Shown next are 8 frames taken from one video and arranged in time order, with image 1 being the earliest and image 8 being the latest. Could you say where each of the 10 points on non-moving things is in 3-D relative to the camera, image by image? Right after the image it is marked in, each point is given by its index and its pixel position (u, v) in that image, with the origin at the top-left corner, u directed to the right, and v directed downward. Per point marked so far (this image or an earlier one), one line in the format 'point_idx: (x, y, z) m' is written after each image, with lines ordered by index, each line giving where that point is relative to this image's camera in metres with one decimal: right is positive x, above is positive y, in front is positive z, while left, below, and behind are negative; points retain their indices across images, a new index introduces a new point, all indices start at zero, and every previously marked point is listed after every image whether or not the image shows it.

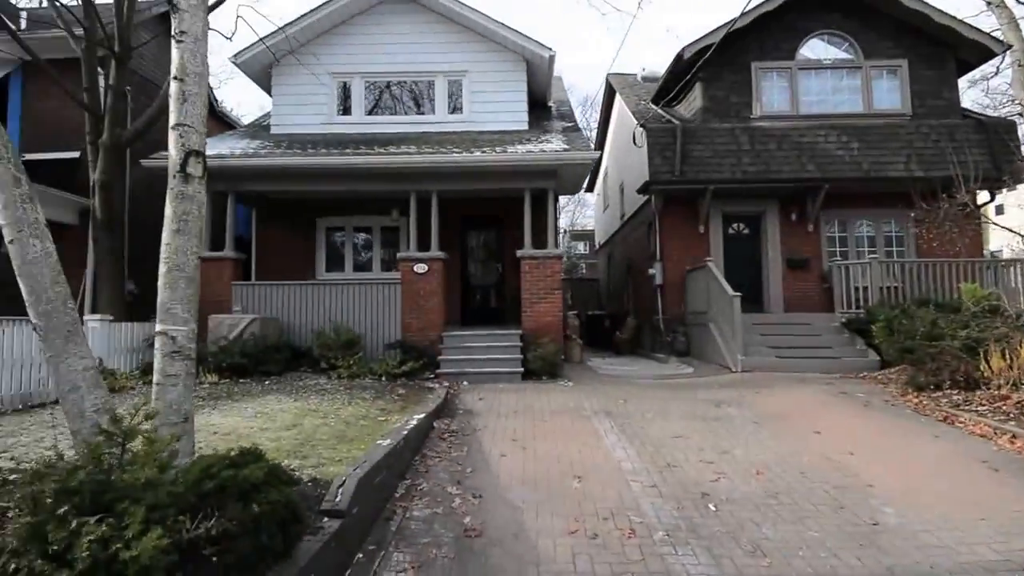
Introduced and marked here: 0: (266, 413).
0: (-2.8, -1.4, +6.2) m
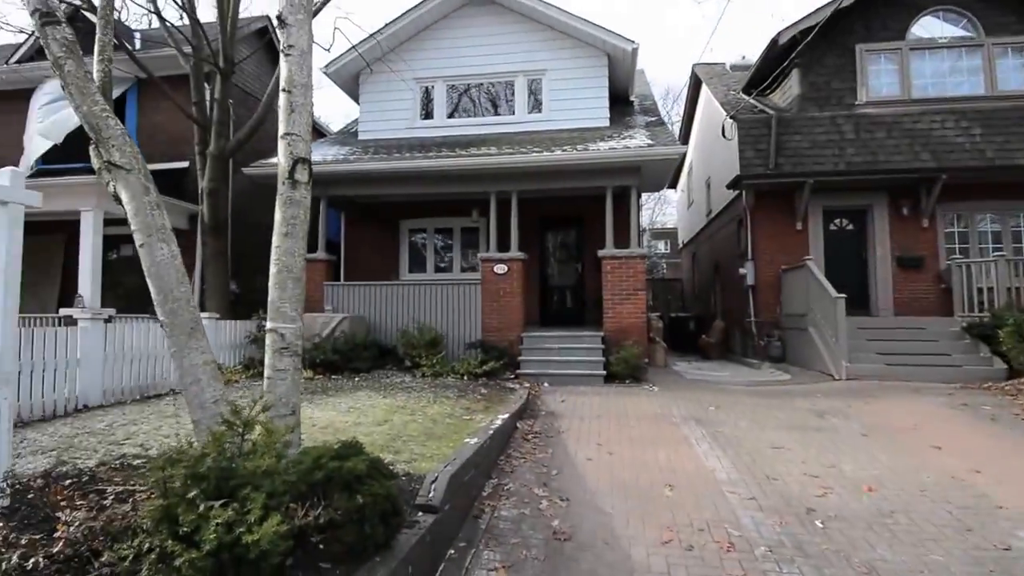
0: (-1.8, -1.4, +6.4) m
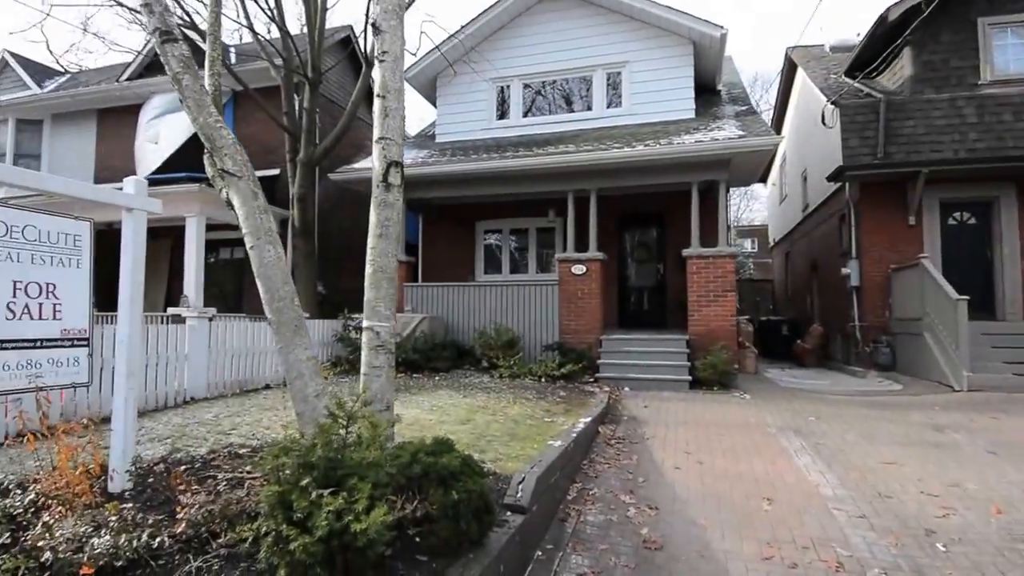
0: (-0.9, -1.4, +6.5) m
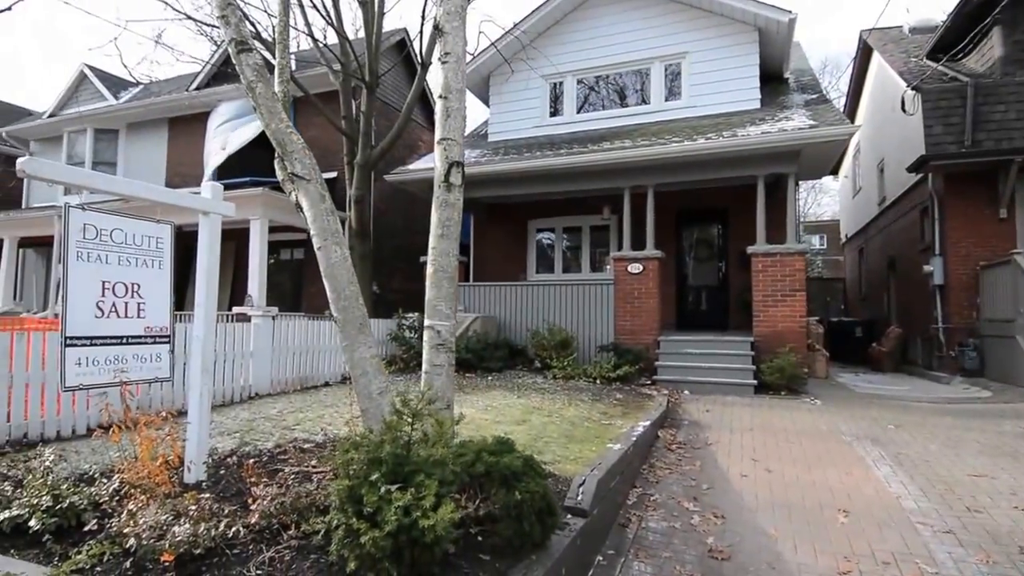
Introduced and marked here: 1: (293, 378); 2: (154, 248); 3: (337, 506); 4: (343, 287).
0: (-0.2, -1.4, +6.5) m
1: (-3.4, -1.4, +8.4) m
2: (-2.6, +0.3, +3.9) m
3: (-0.9, -1.2, +2.9) m
4: (-1.2, 0.0, +3.7) m
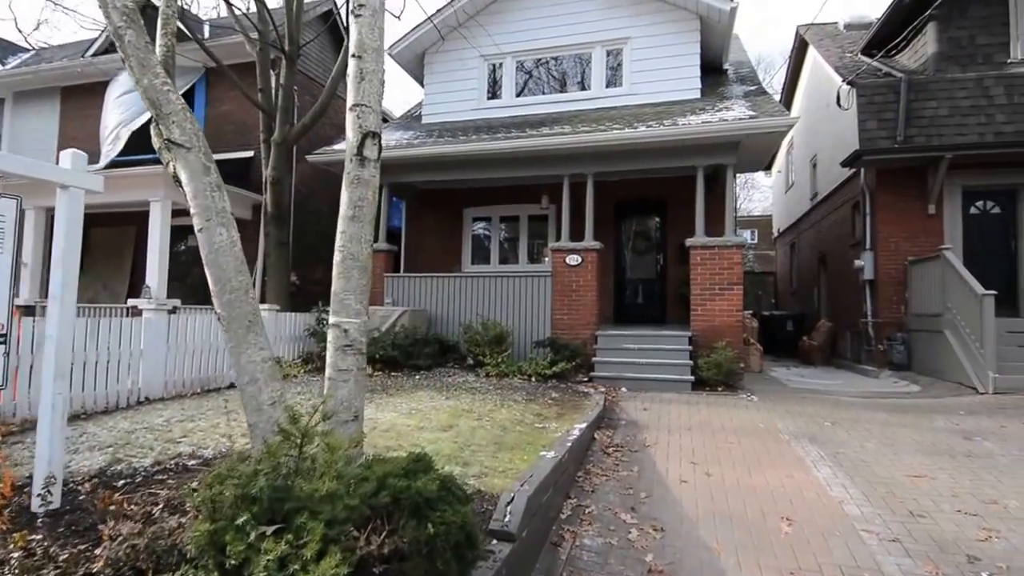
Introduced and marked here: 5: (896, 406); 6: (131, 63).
0: (-1.0, -1.3, +6.0) m
1: (-4.4, -1.3, +7.5) m
2: (-3.1, +0.4, +3.1) m
3: (-1.3, -1.1, +2.2) m
4: (-1.7, +0.1, +3.0) m
5: (+5.3, -1.6, +7.4) m
6: (-2.3, +1.4, +3.2) m
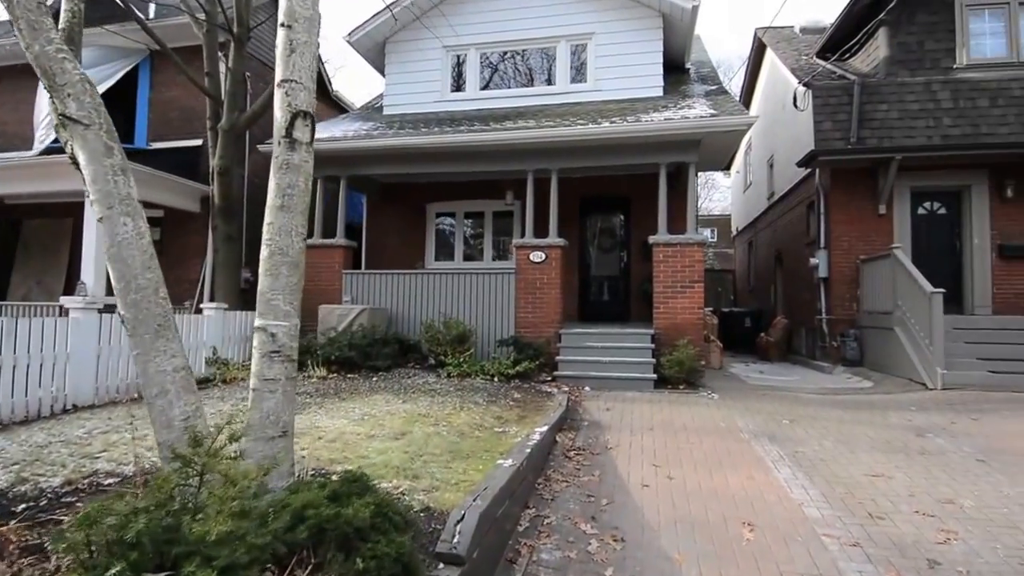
0: (-1.4, -1.3, +5.7) m
1: (-4.9, -1.2, +7.0) m
2: (-3.3, +0.4, +2.6) m
3: (-1.5, -1.1, +1.9) m
4: (-1.9, +0.1, +2.7) m
5: (+4.7, -1.6, +7.5) m
6: (-2.6, +1.4, +2.8) m
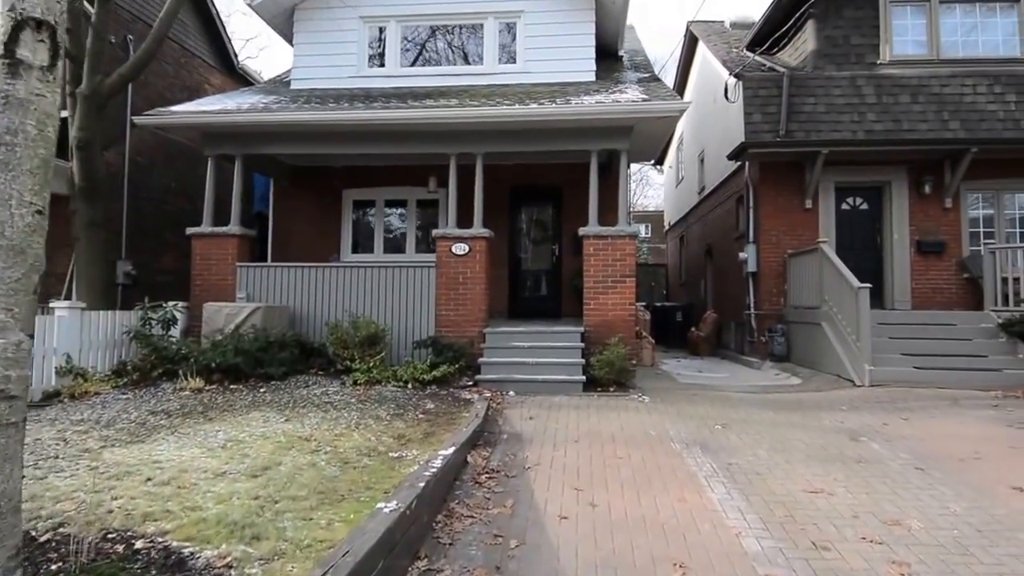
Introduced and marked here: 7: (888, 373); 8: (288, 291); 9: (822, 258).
0: (-2.3, -1.3, +4.7) m
1: (-5.9, -1.2, +5.6) m
2: (-3.9, +0.3, +1.4) m
3: (-2.0, -1.1, +0.9) m
4: (-2.4, +0.1, +1.6) m
5: (+3.6, -1.5, +7.2) m
6: (-3.2, +1.4, +1.7) m
7: (+5.5, -1.2, +7.9) m
8: (-3.6, -0.1, +8.7) m
9: (+5.0, +0.5, +8.8) m
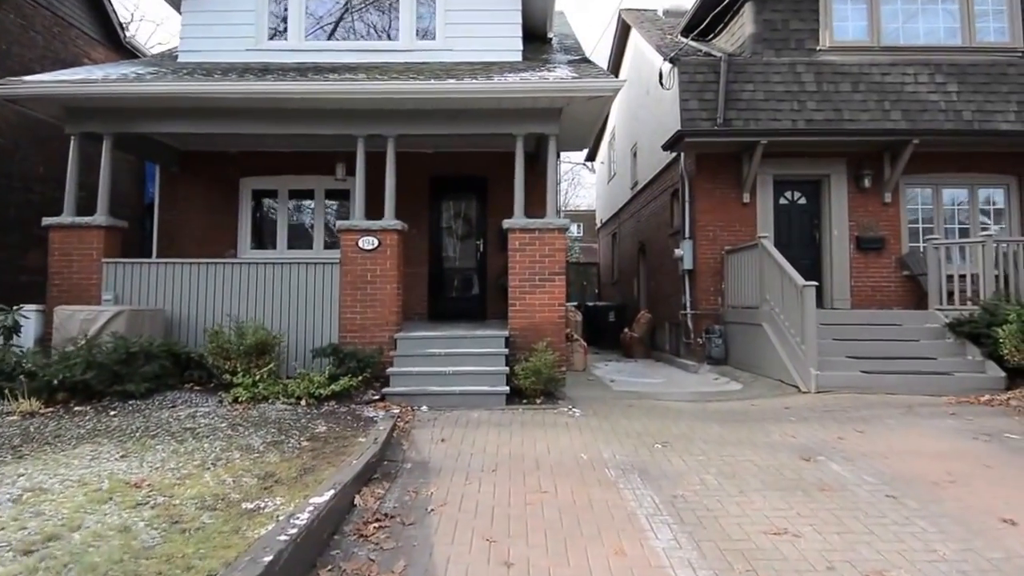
0: (-3.0, -1.3, +3.4) m
1: (-6.7, -1.2, +4.0) m
2: (-4.2, +0.4, +0.1) m
3: (-2.3, -1.1, -0.2) m
4: (-2.8, +0.1, +0.4) m
5: (+2.6, -1.5, +6.6) m
6: (-3.5, +1.4, +0.4) m
7: (+4.5, -1.2, +7.5) m
8: (-4.7, 0.0, +7.4) m
9: (+3.9, +0.5, +8.3) m
